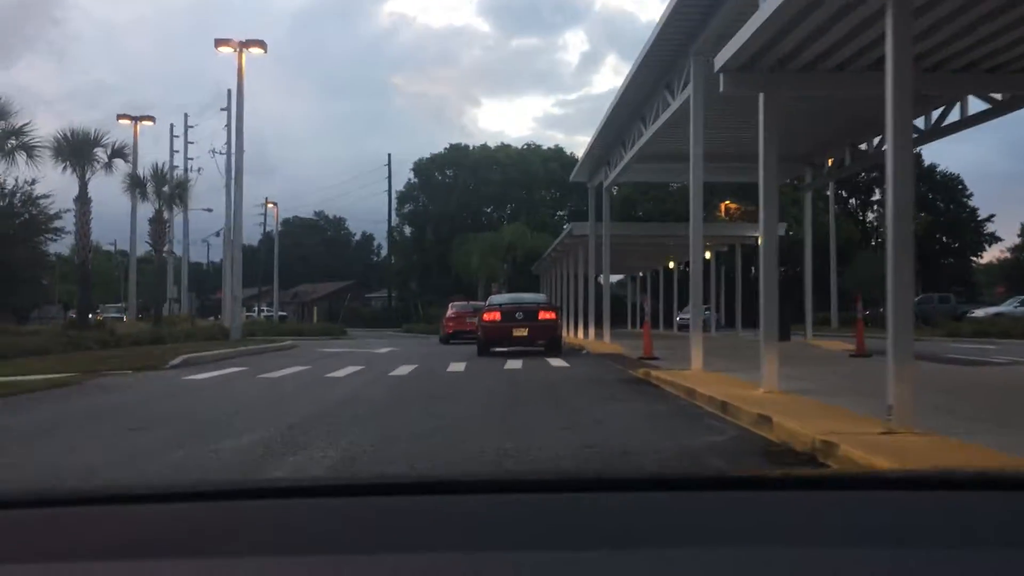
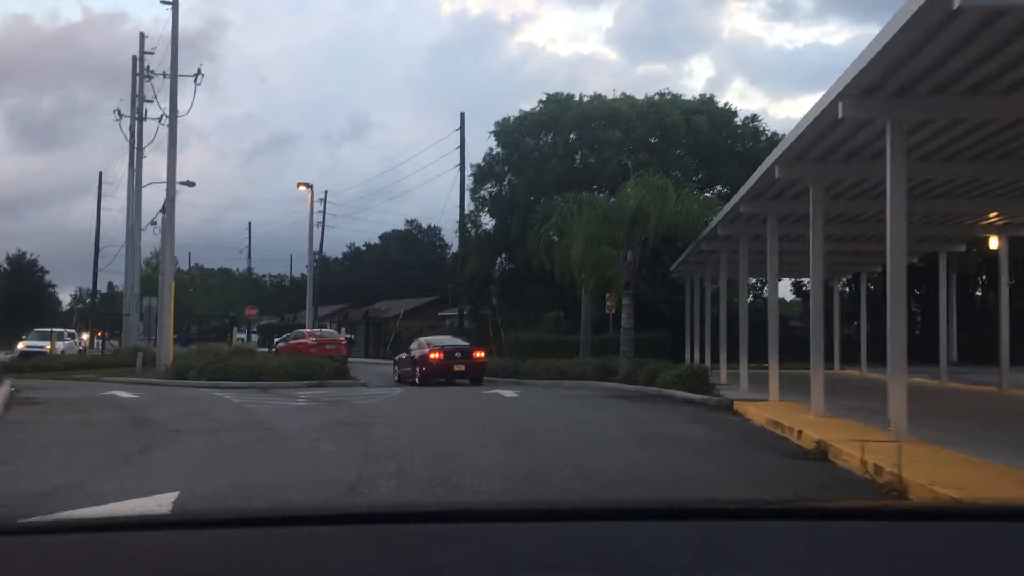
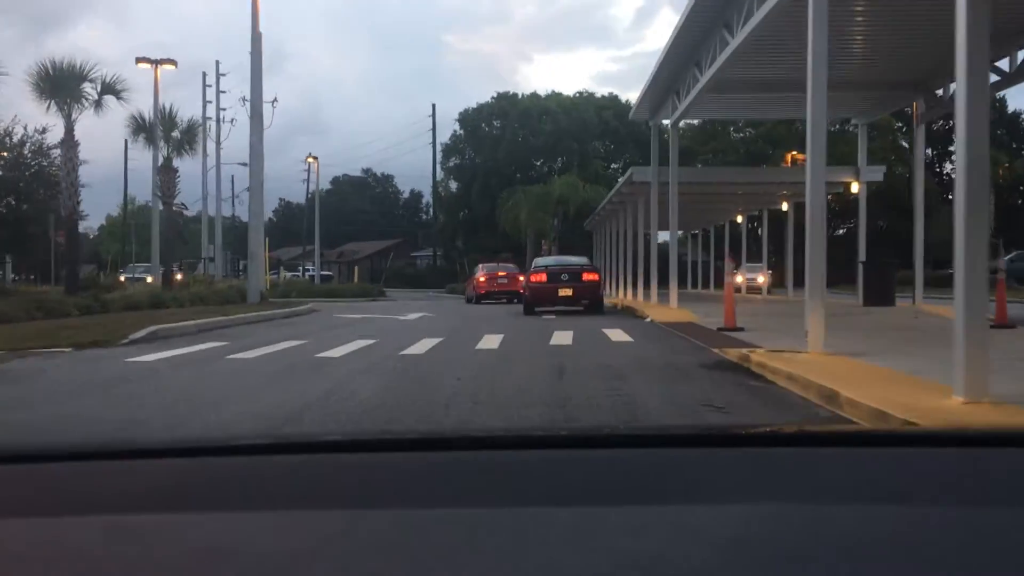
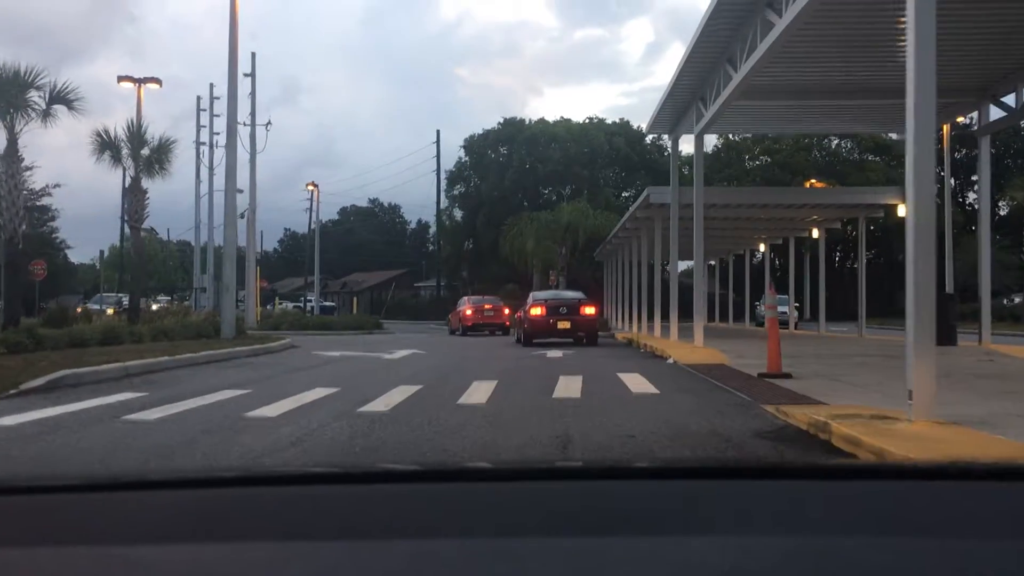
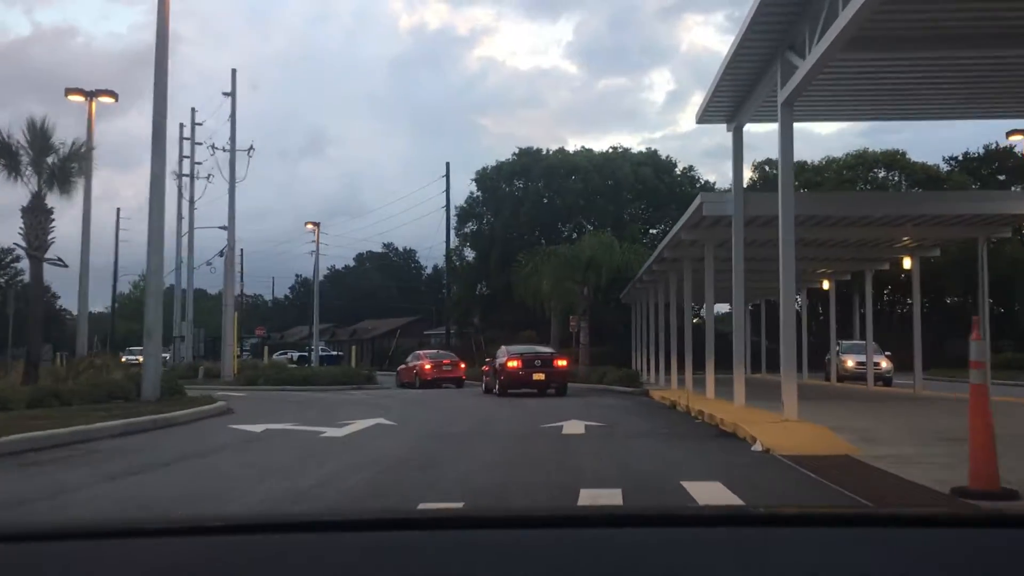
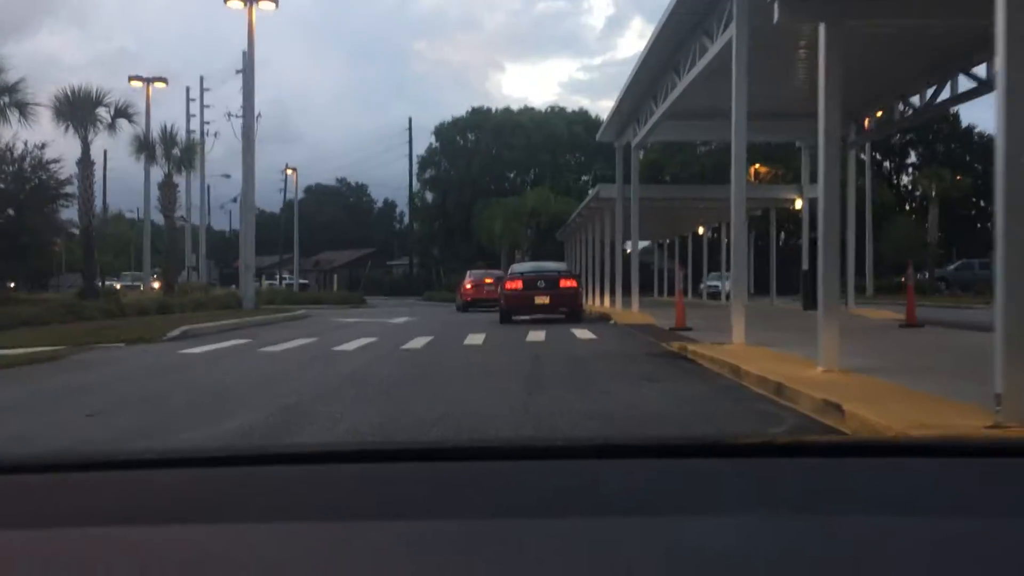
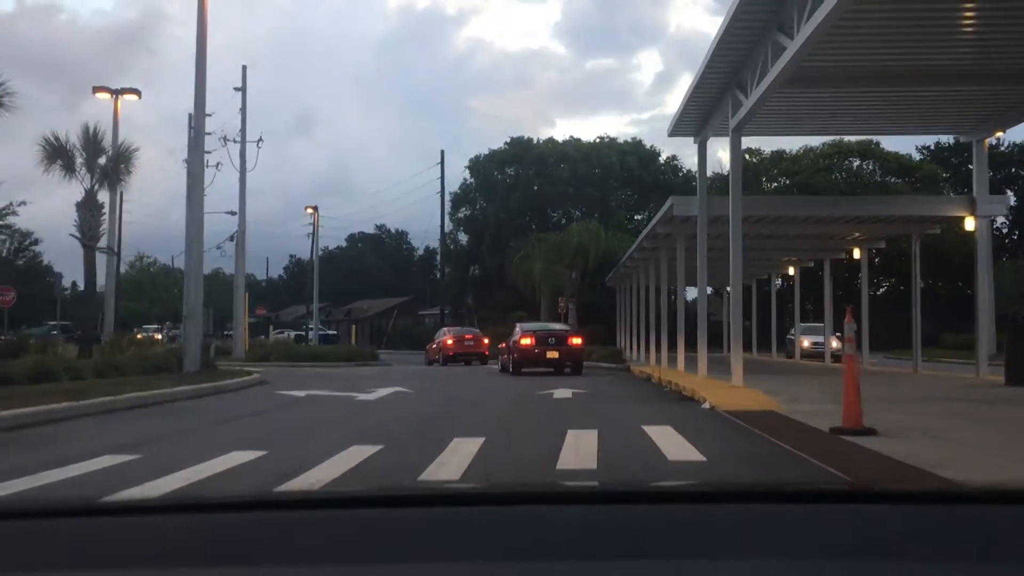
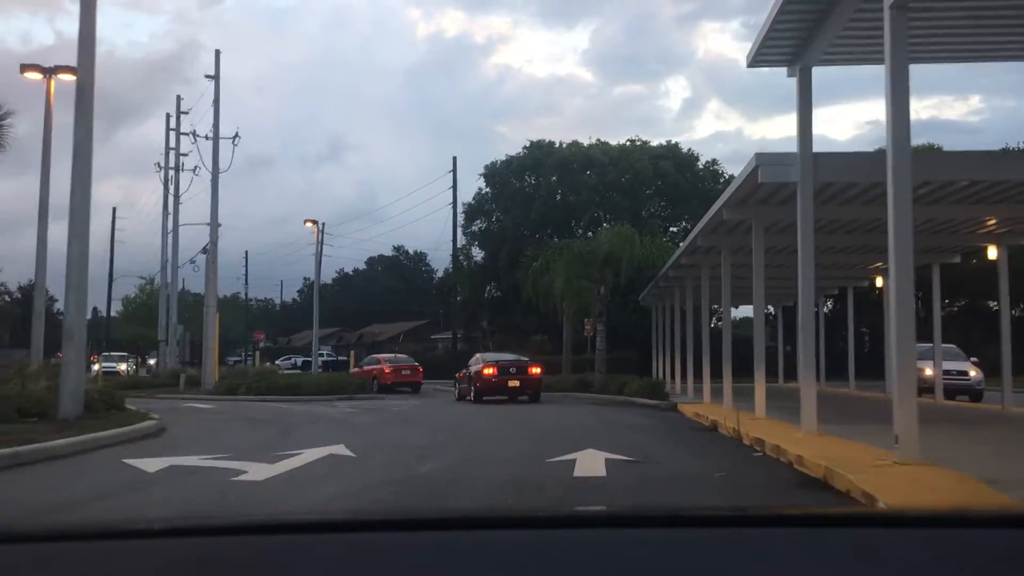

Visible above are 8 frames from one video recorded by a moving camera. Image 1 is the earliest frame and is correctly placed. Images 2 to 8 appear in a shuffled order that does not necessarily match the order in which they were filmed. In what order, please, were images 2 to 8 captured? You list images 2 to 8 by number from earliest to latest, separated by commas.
6, 3, 4, 7, 5, 8, 2
